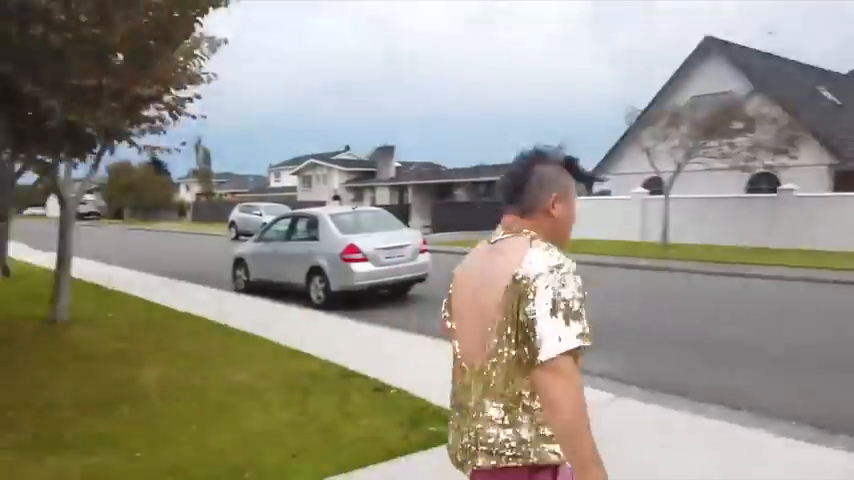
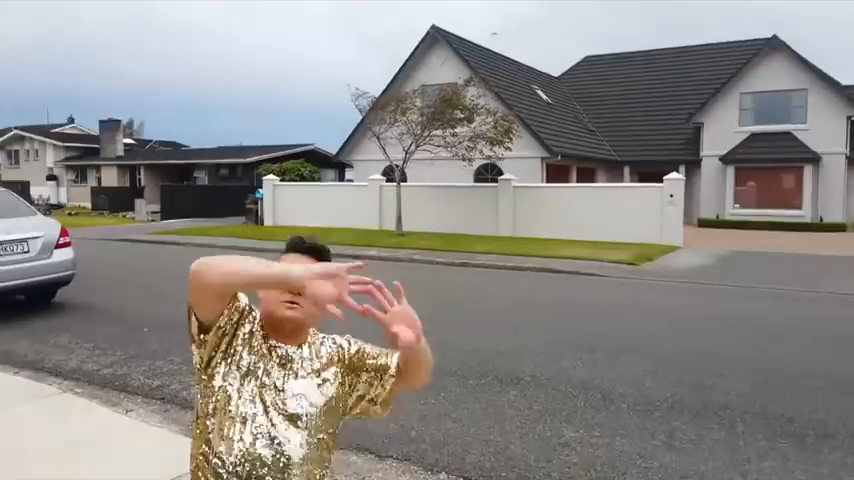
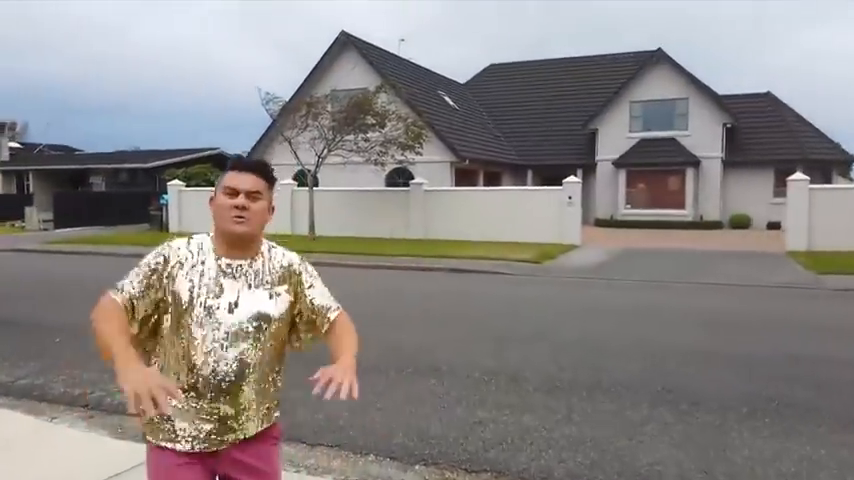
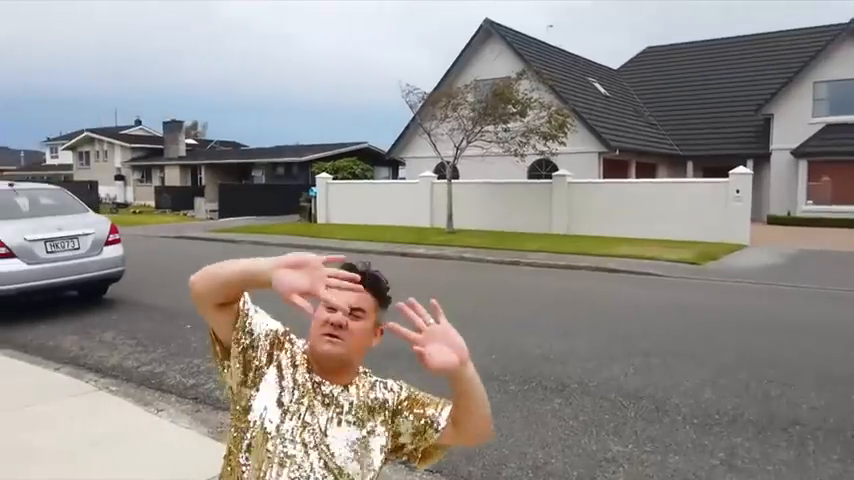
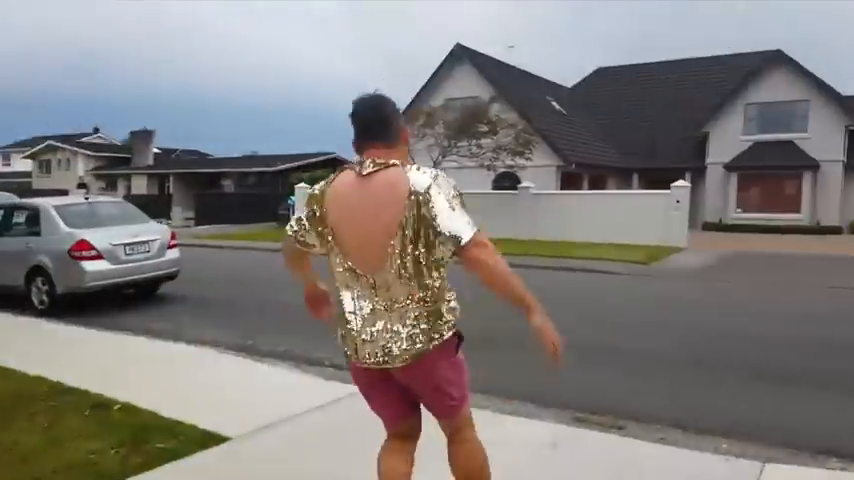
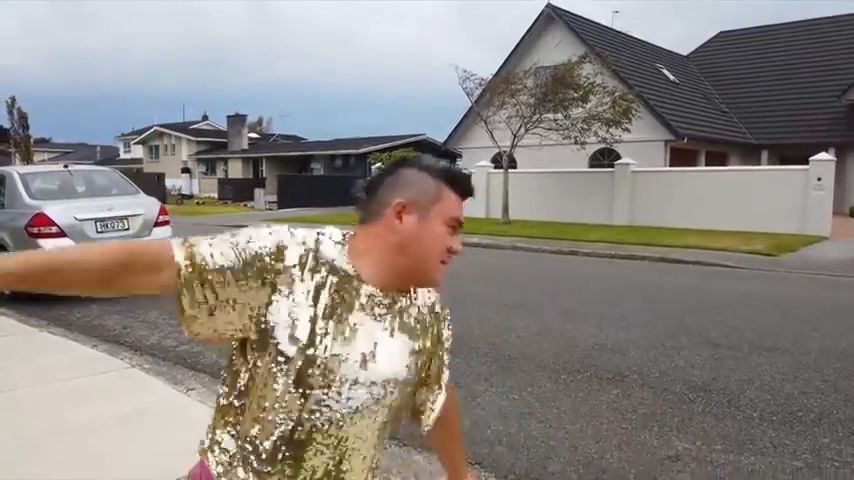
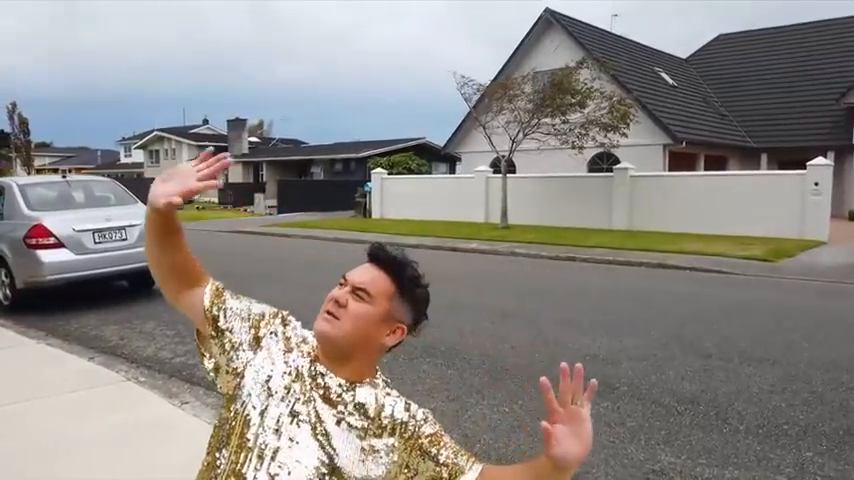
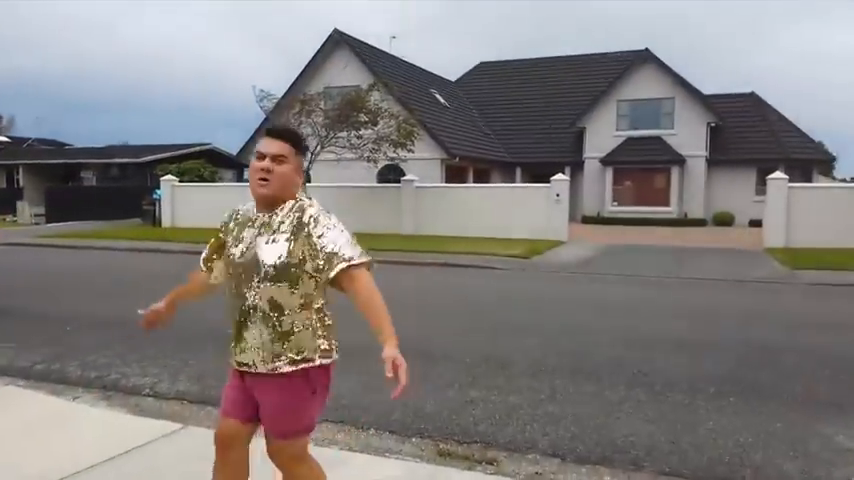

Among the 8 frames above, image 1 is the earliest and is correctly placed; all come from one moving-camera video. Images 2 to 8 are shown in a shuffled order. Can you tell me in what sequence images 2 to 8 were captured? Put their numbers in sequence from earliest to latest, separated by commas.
5, 8, 3, 2, 4, 7, 6
